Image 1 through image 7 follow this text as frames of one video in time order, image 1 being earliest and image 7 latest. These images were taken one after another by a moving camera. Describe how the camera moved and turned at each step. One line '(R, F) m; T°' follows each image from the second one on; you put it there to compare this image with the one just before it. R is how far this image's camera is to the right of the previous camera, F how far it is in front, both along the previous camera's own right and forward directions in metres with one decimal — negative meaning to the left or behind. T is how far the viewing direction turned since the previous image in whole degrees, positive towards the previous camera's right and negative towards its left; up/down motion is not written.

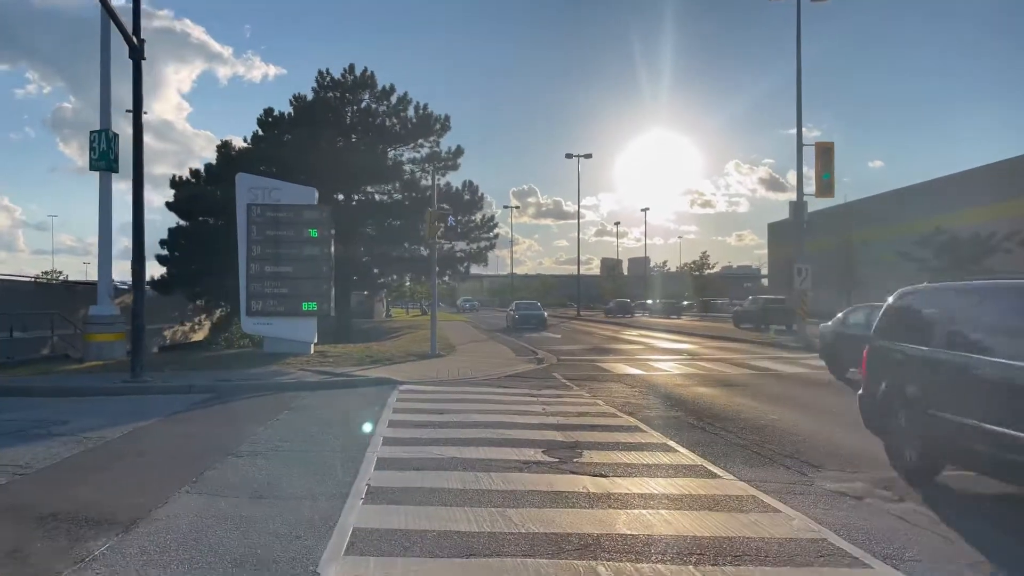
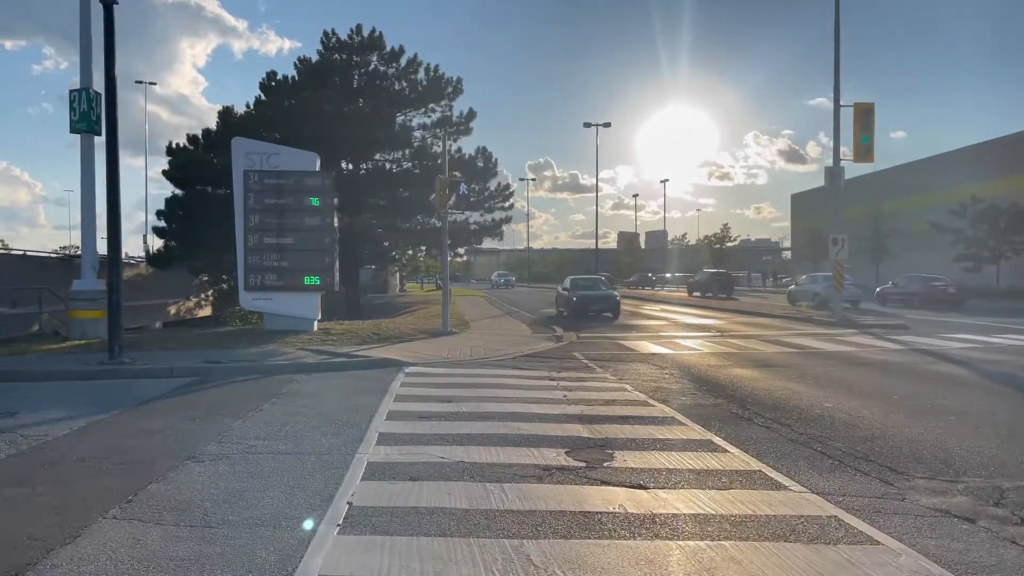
(0.0, +1.6) m; -1°
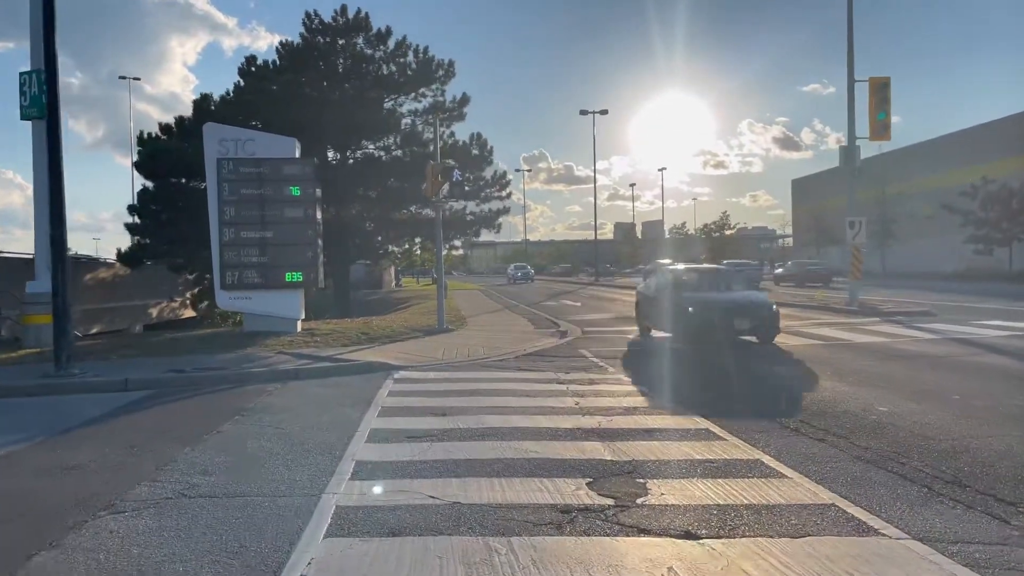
(-0.1, +1.6) m; 0°
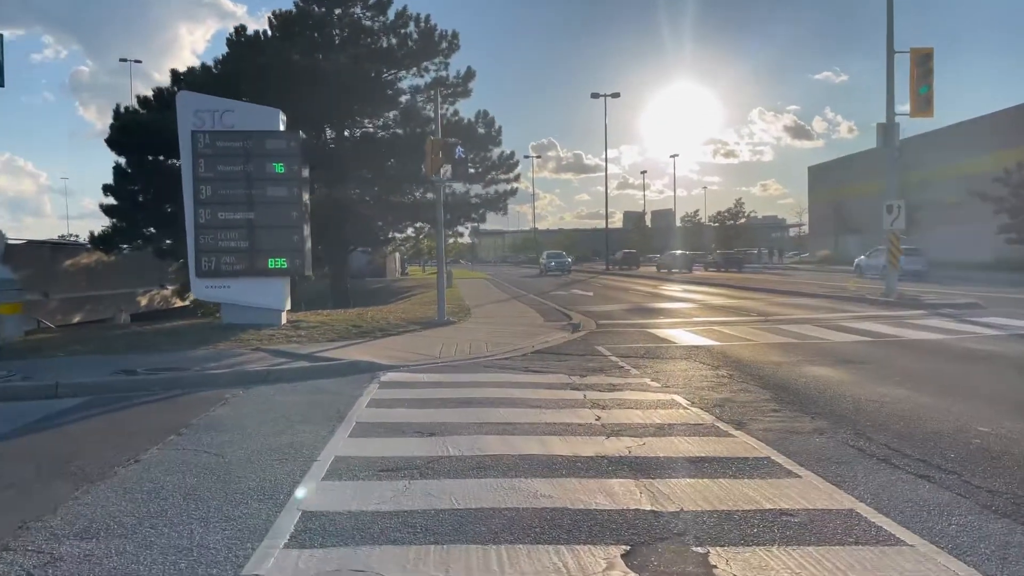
(0.0, +2.0) m; -1°
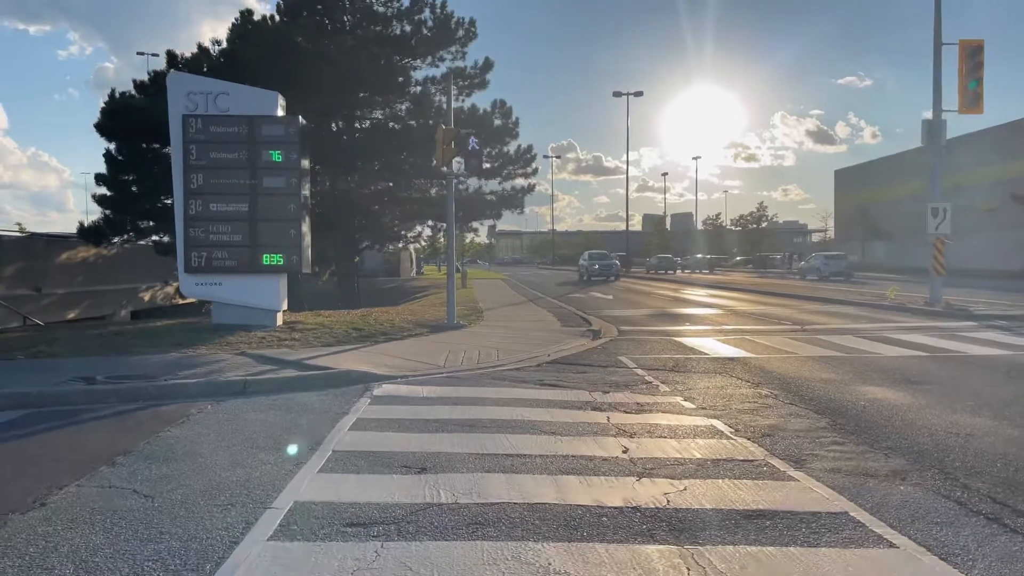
(0.0, +1.4) m; -1°
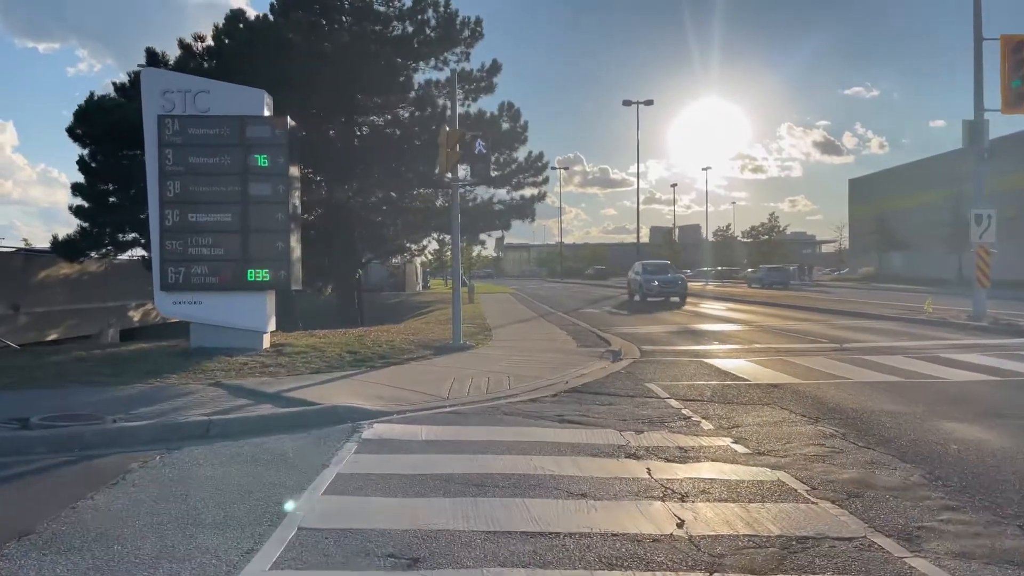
(-0.1, +1.6) m; -1°
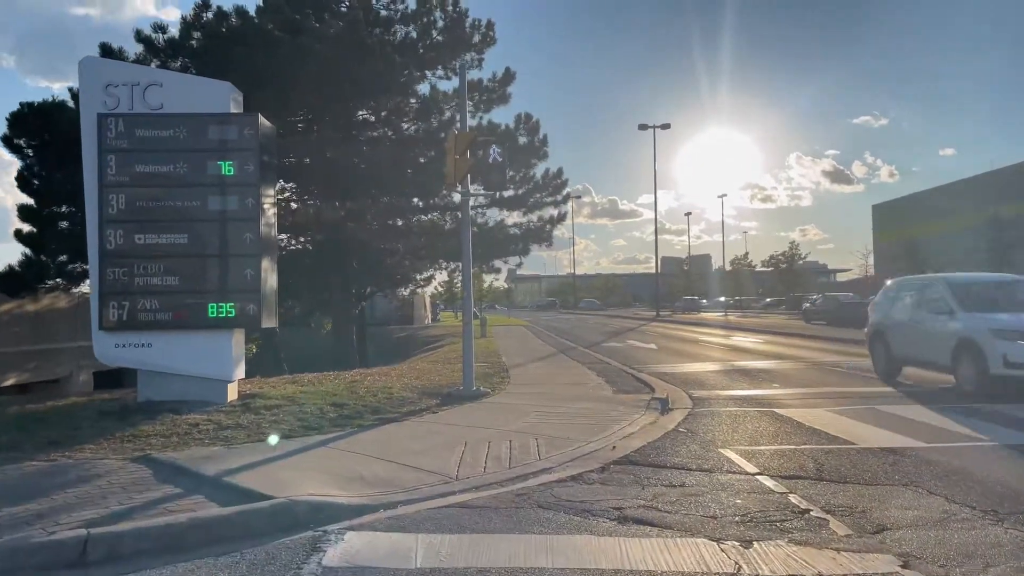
(-0.2, +2.9) m; -1°
